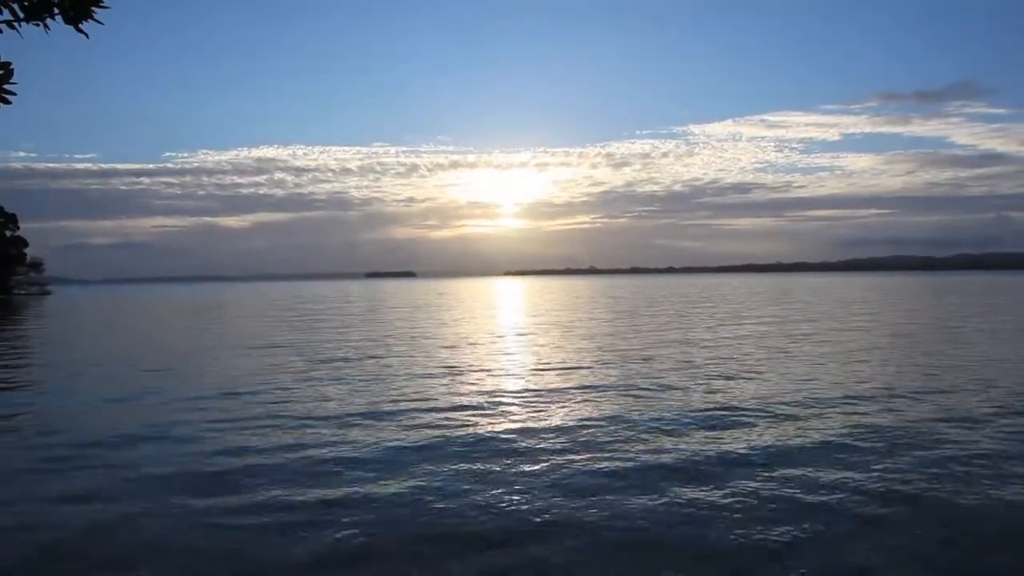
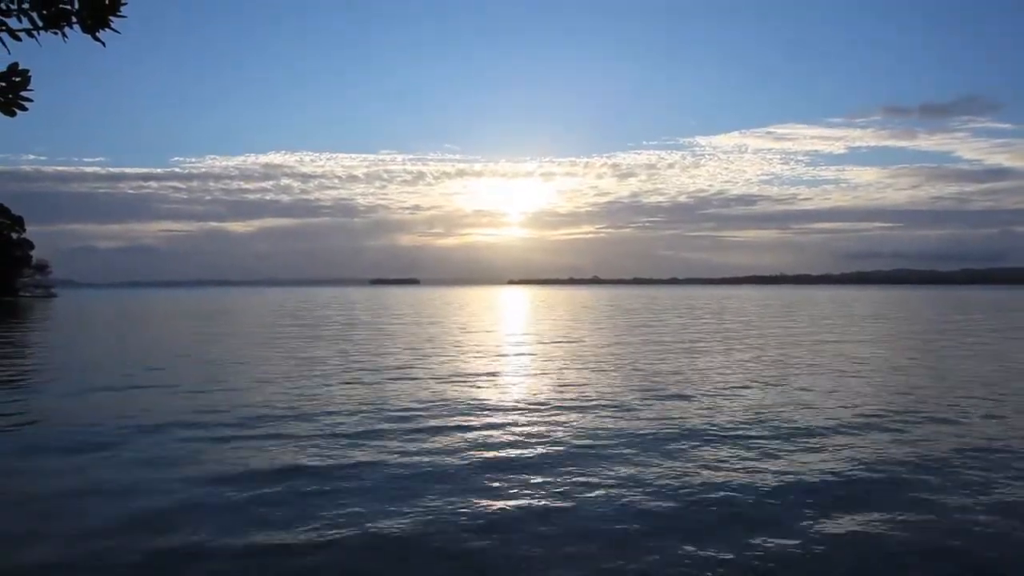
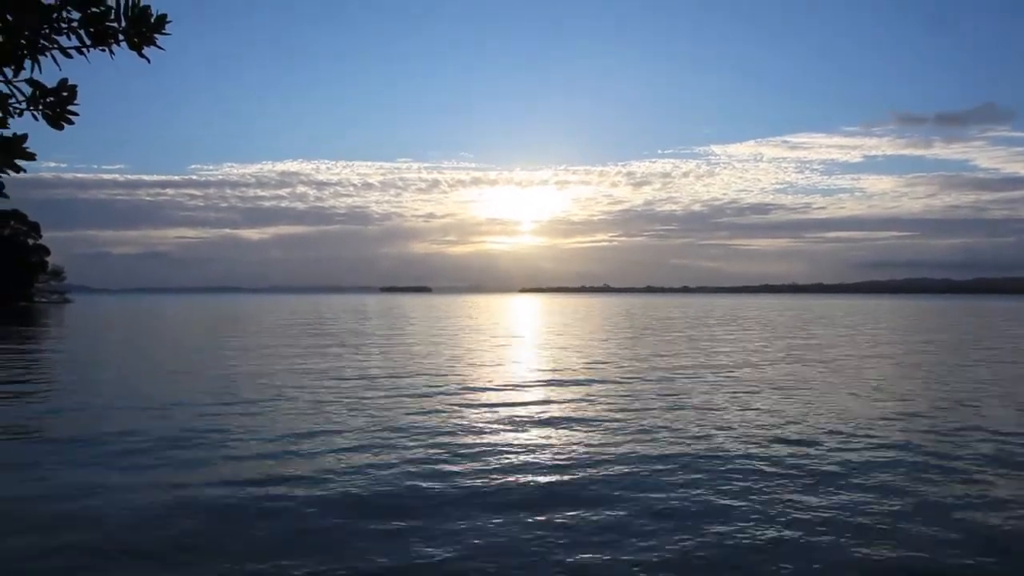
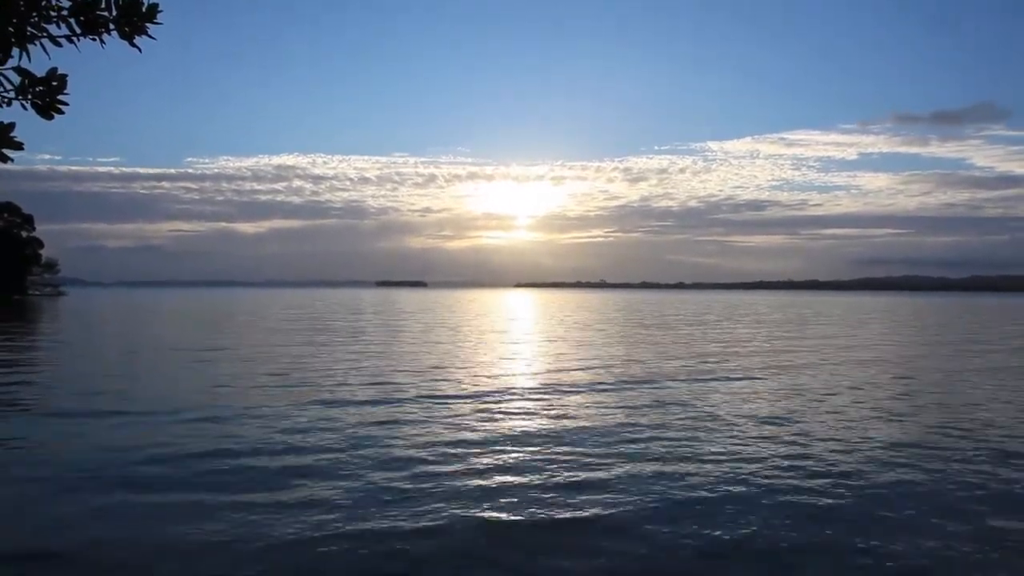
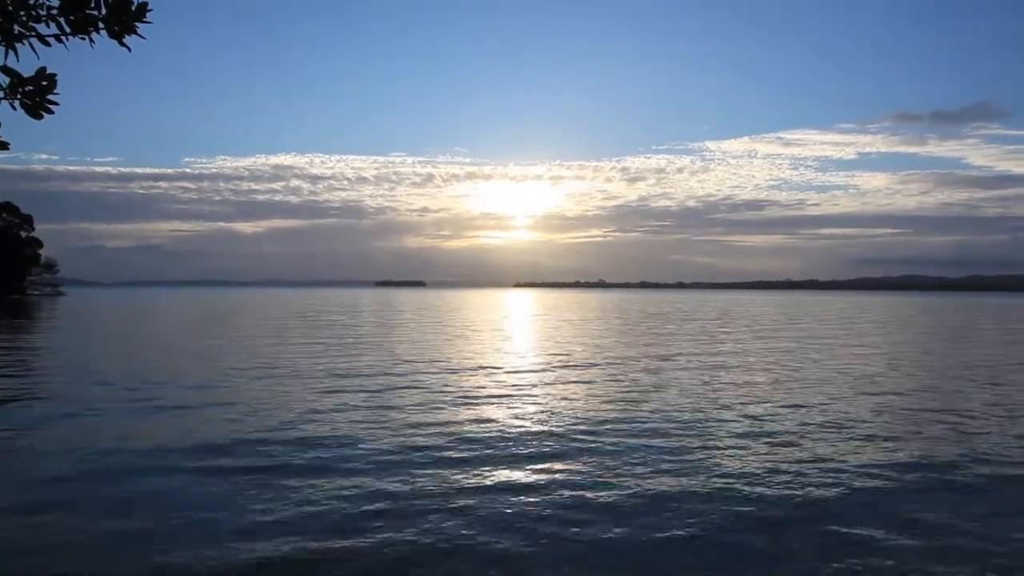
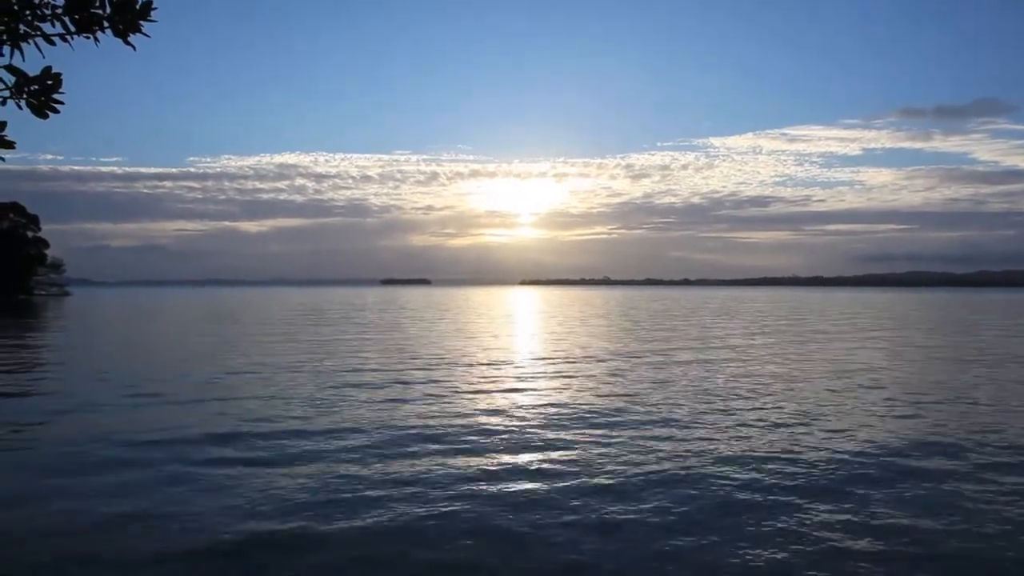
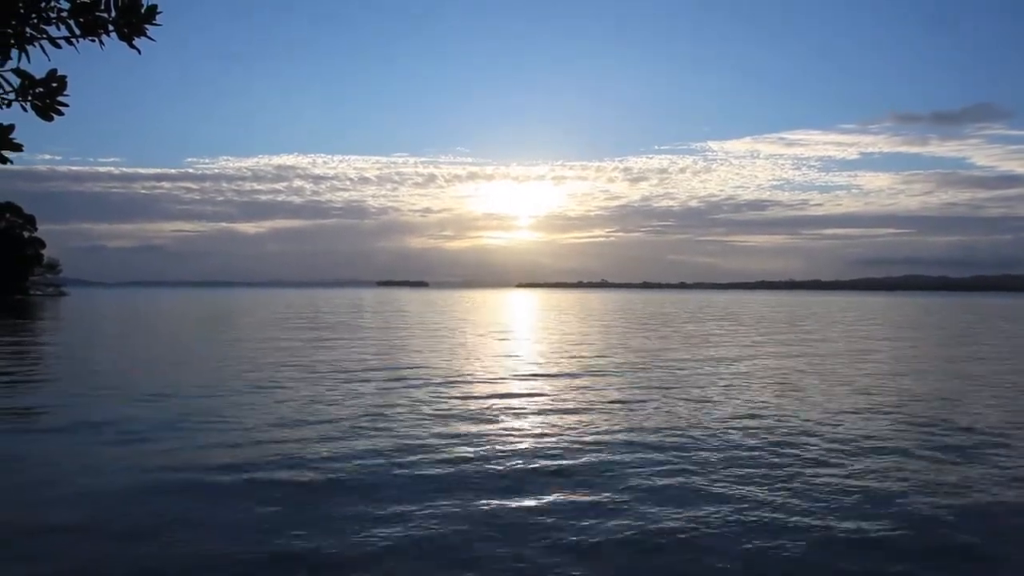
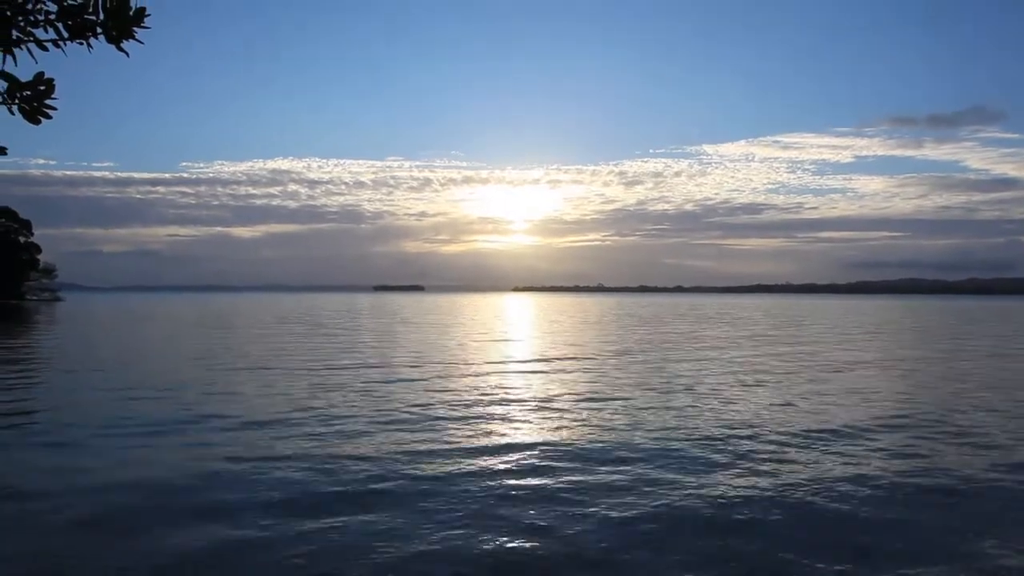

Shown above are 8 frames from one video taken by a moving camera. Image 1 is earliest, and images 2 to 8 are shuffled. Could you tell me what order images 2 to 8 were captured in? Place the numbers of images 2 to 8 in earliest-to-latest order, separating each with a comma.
2, 8, 6, 5, 7, 3, 4
